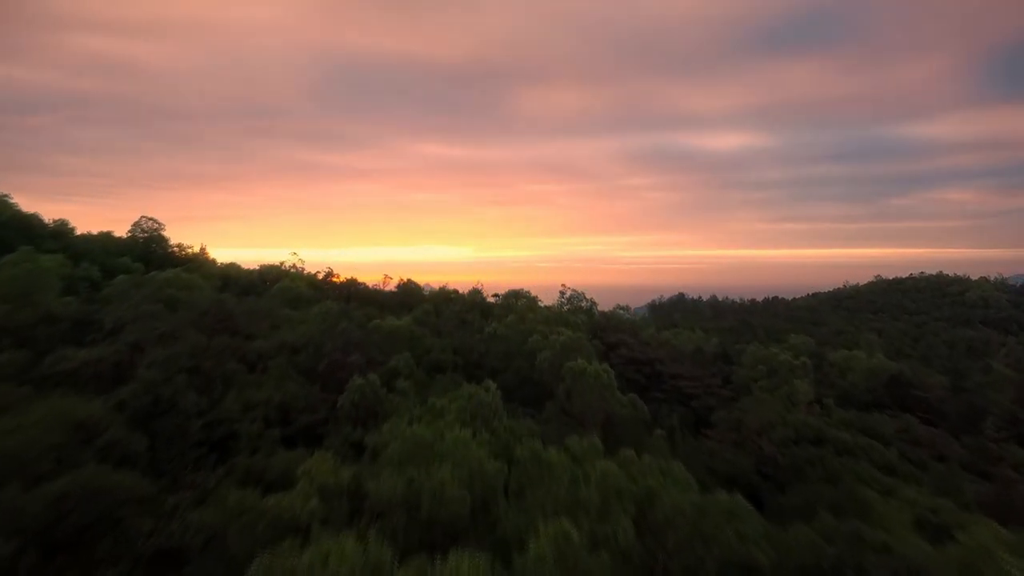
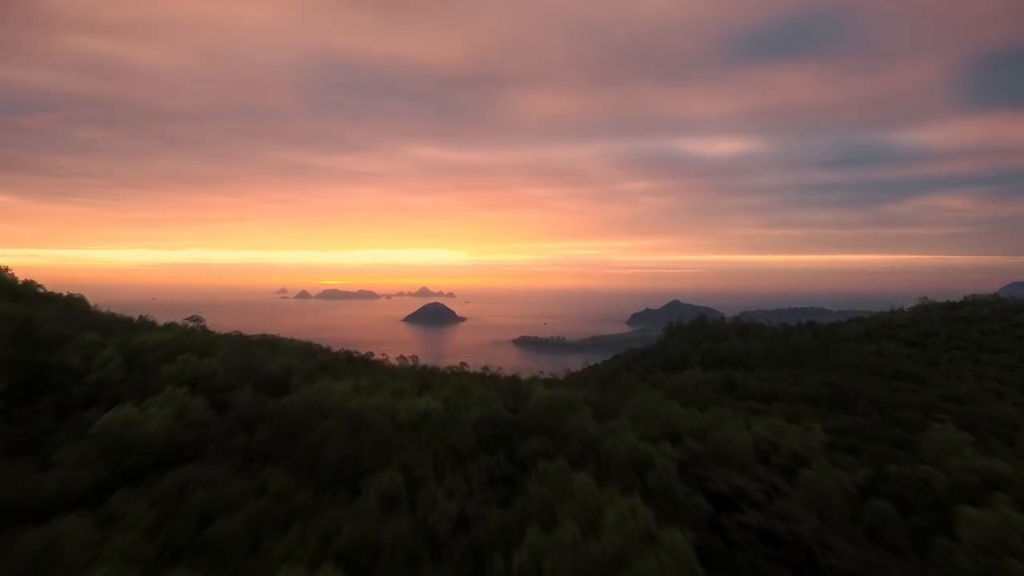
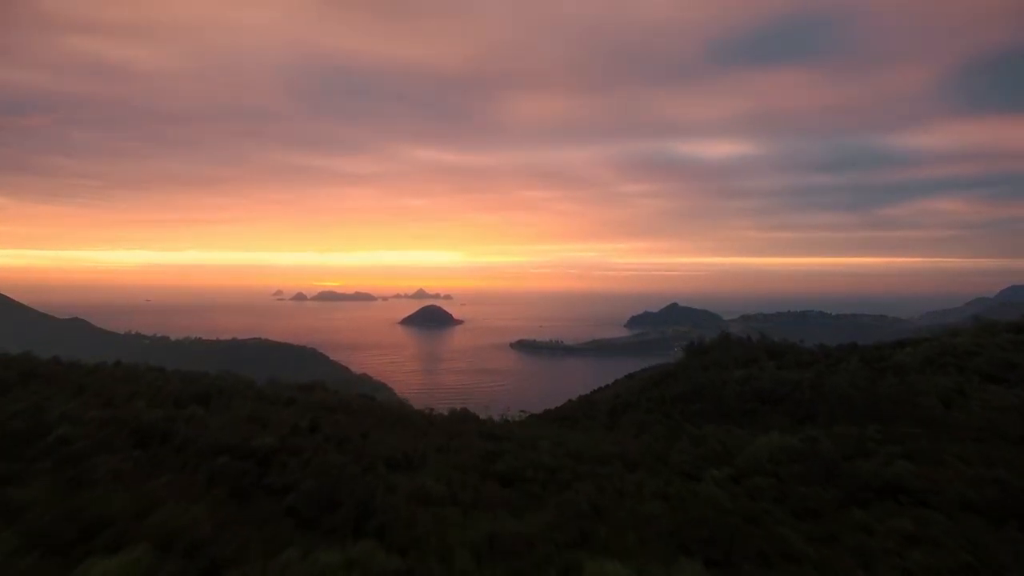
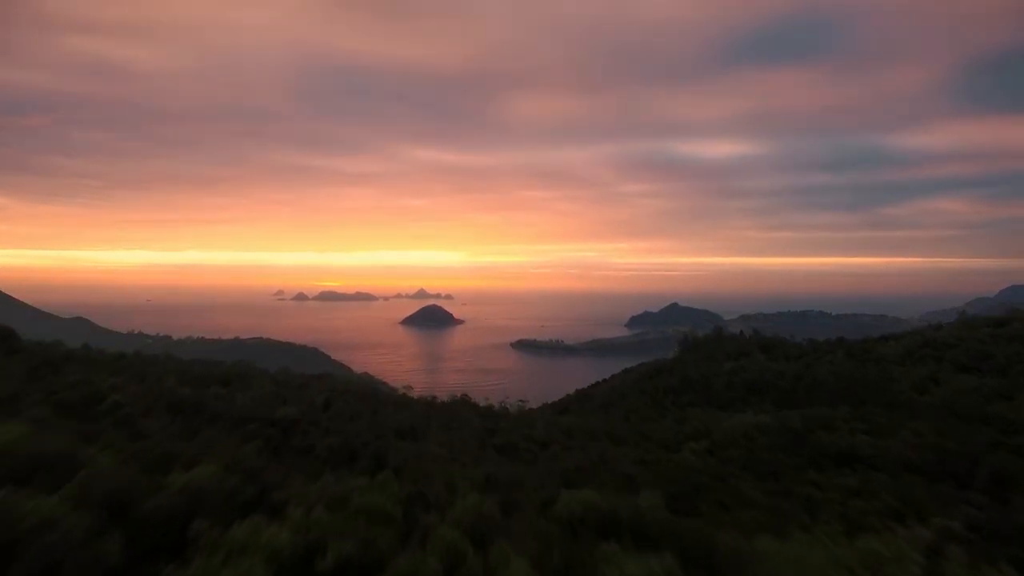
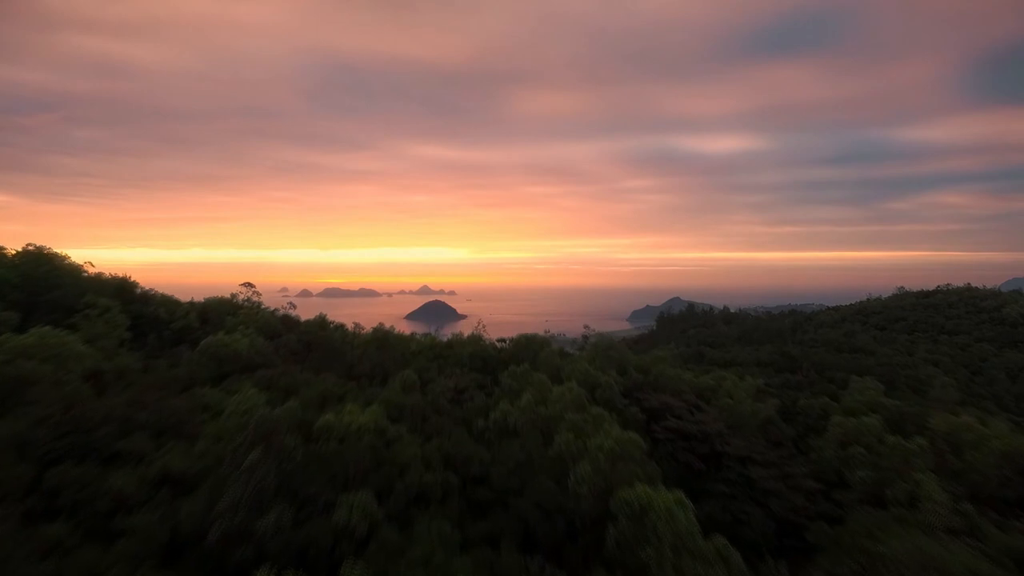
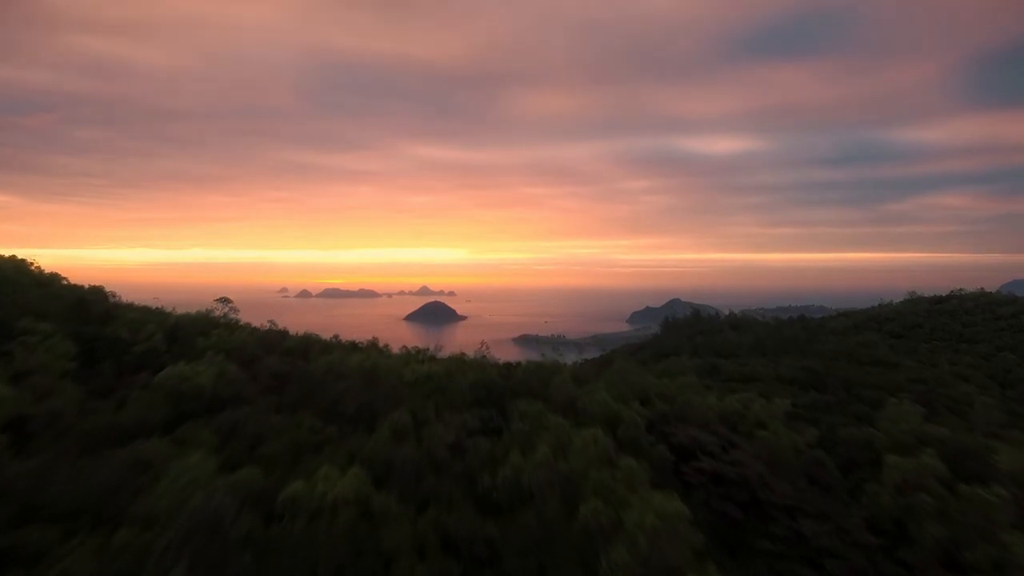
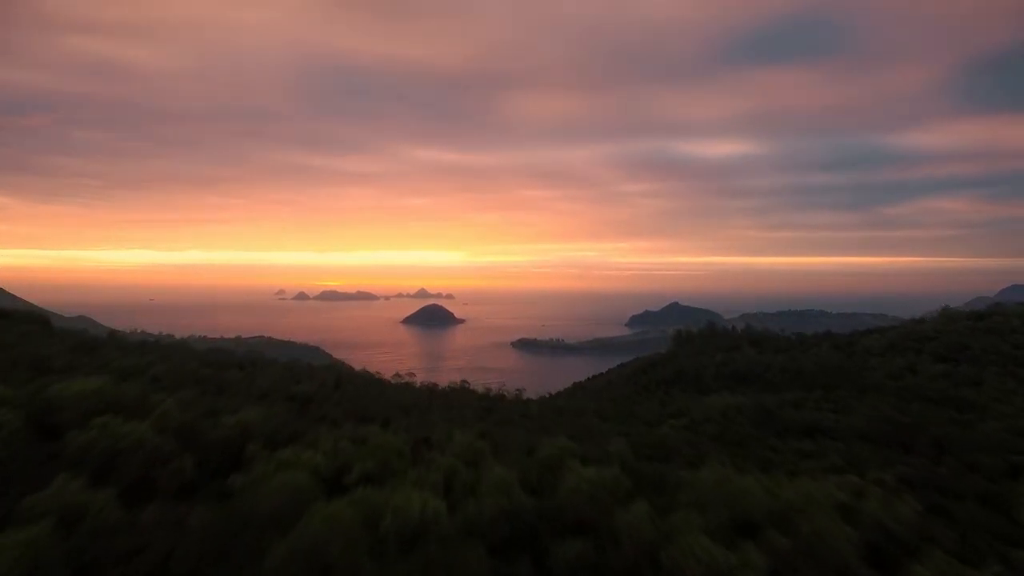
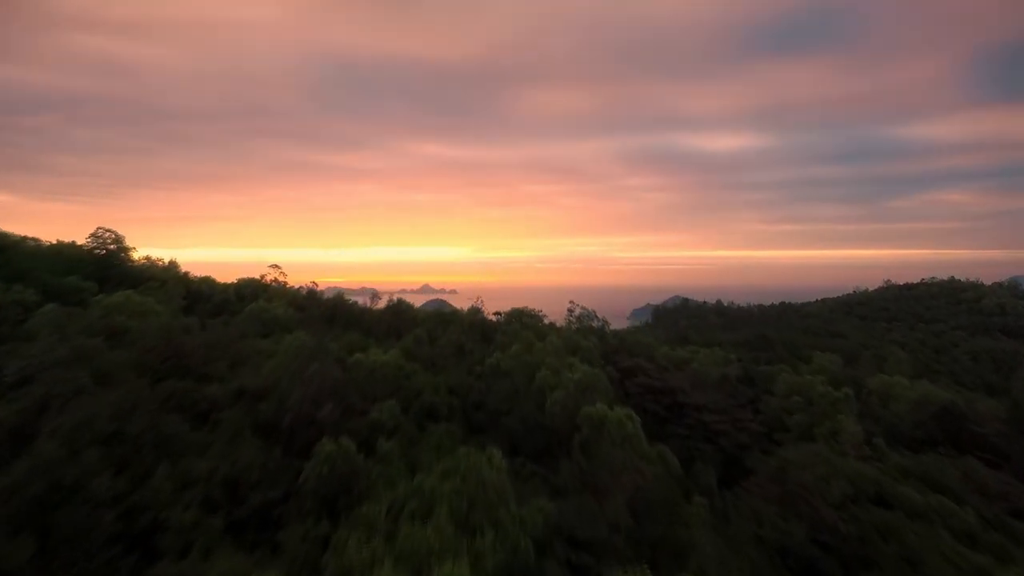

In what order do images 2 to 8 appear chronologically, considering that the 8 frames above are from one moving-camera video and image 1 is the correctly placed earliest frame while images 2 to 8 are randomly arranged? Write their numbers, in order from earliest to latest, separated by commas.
8, 5, 6, 2, 7, 4, 3
